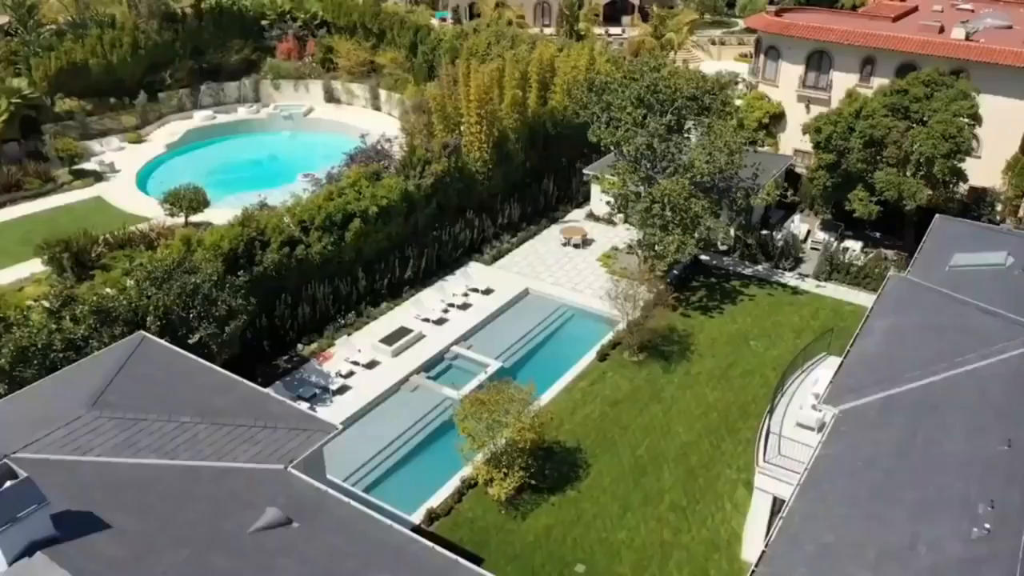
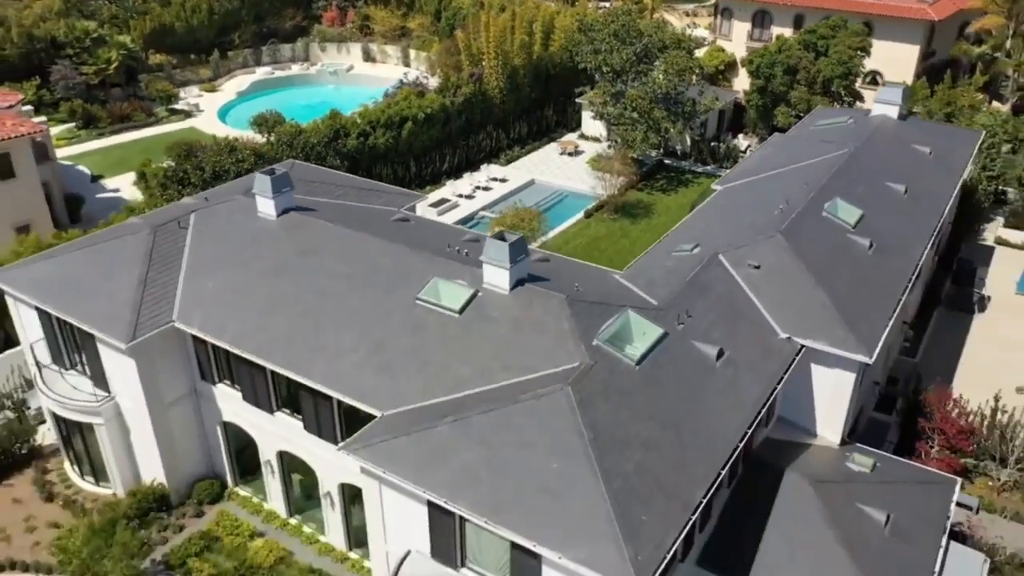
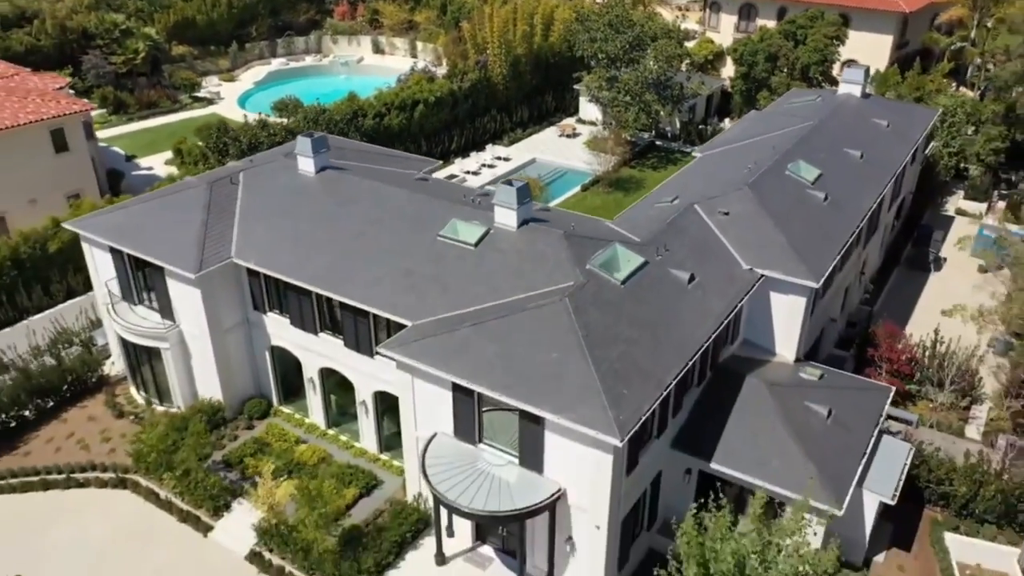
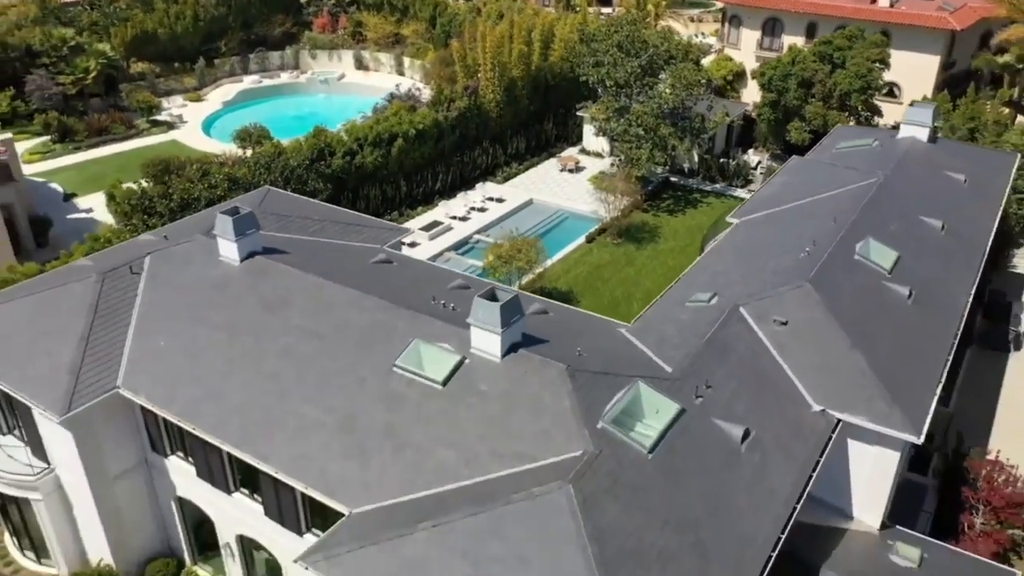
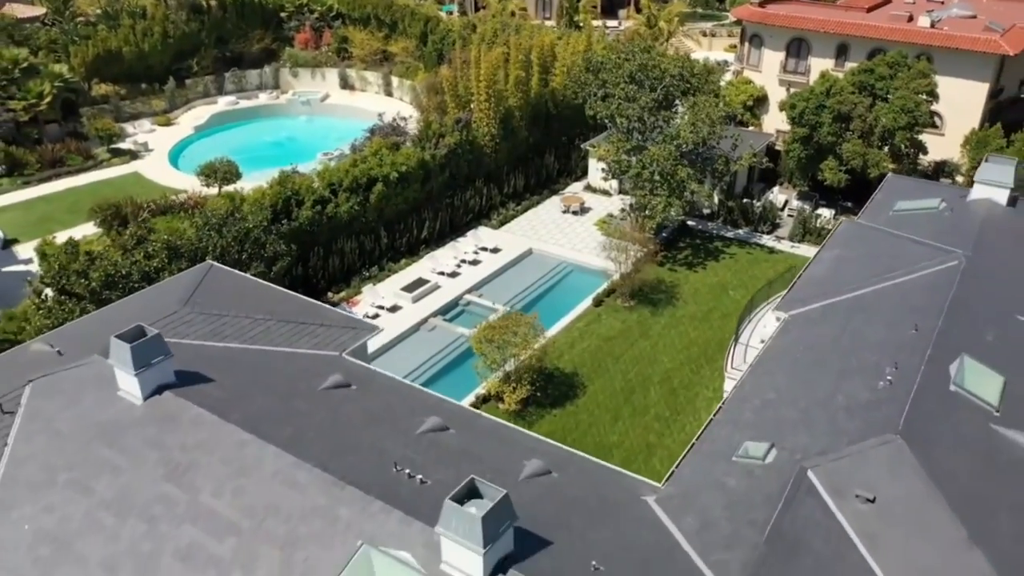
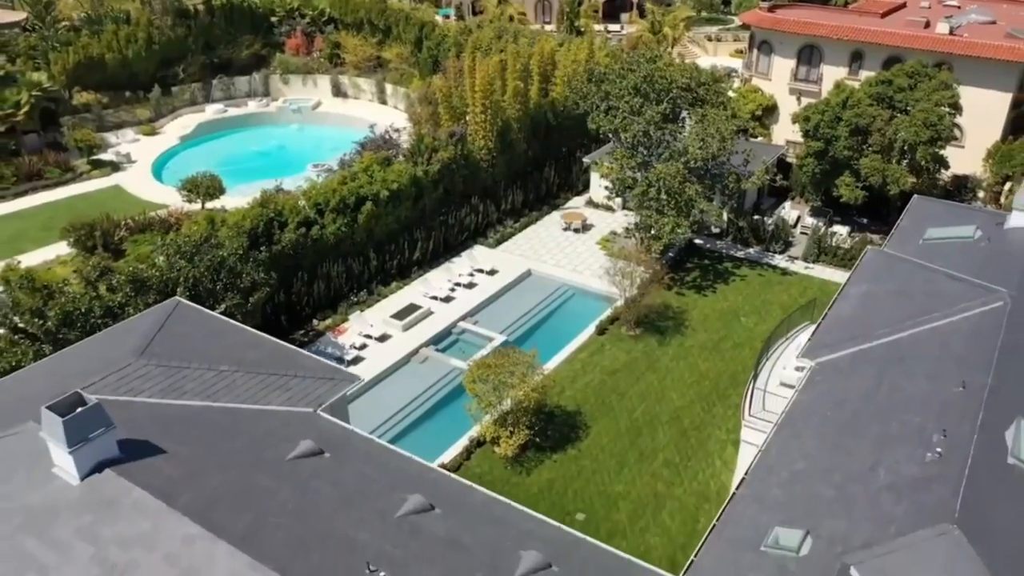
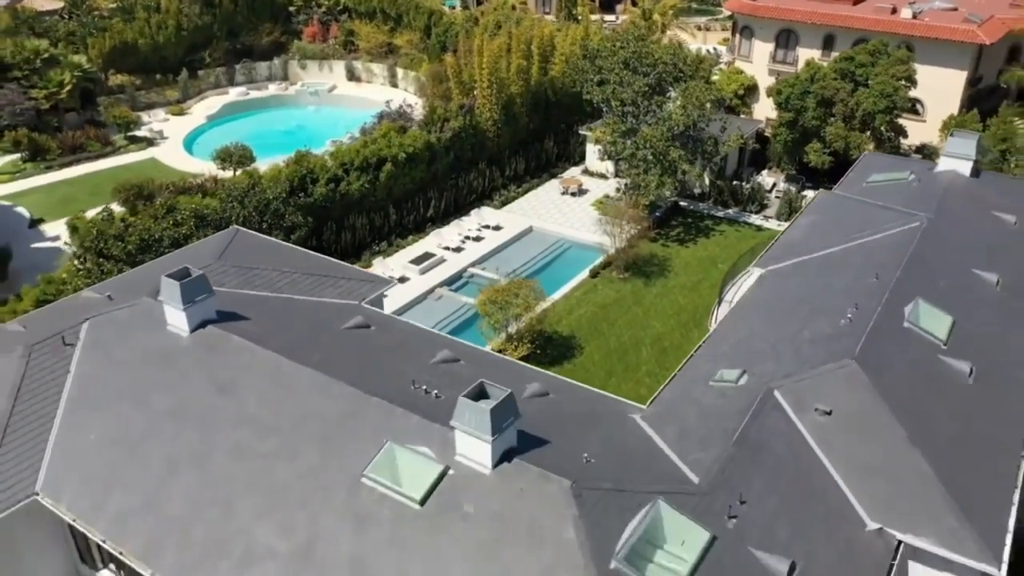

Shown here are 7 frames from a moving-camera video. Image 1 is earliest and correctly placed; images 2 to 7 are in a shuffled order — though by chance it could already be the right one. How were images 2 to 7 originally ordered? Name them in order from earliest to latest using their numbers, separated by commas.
6, 5, 7, 4, 2, 3
